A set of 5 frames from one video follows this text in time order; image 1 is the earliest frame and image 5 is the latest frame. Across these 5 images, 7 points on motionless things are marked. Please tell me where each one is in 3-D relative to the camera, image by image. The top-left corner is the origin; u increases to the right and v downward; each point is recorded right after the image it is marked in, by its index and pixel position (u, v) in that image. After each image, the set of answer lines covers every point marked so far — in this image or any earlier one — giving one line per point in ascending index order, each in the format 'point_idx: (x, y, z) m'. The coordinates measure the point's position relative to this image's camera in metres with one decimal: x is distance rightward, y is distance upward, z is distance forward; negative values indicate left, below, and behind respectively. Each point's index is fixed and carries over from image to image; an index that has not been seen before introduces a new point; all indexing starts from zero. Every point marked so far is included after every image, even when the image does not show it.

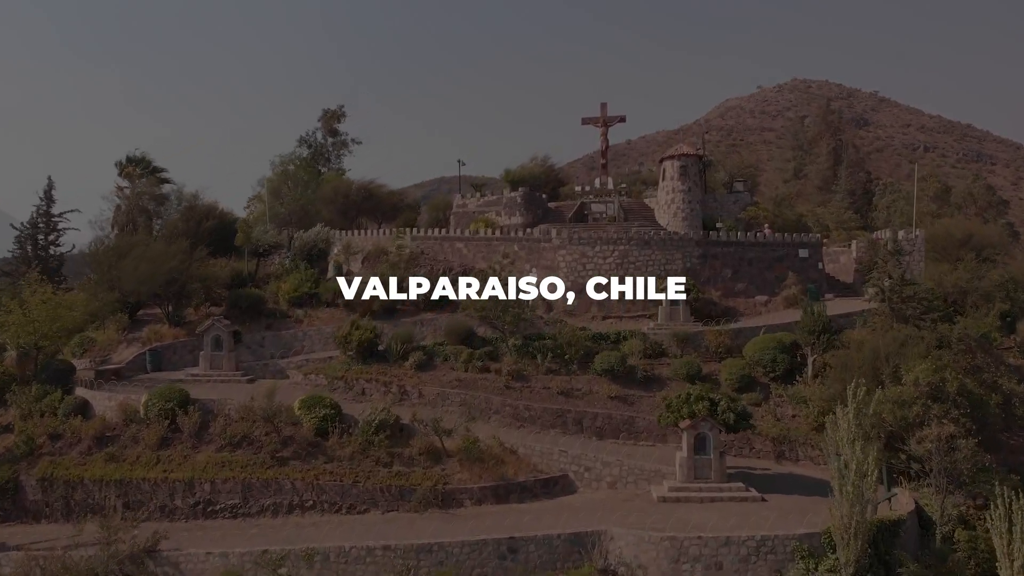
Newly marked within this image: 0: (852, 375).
0: (+18.1, -4.8, +19.0) m
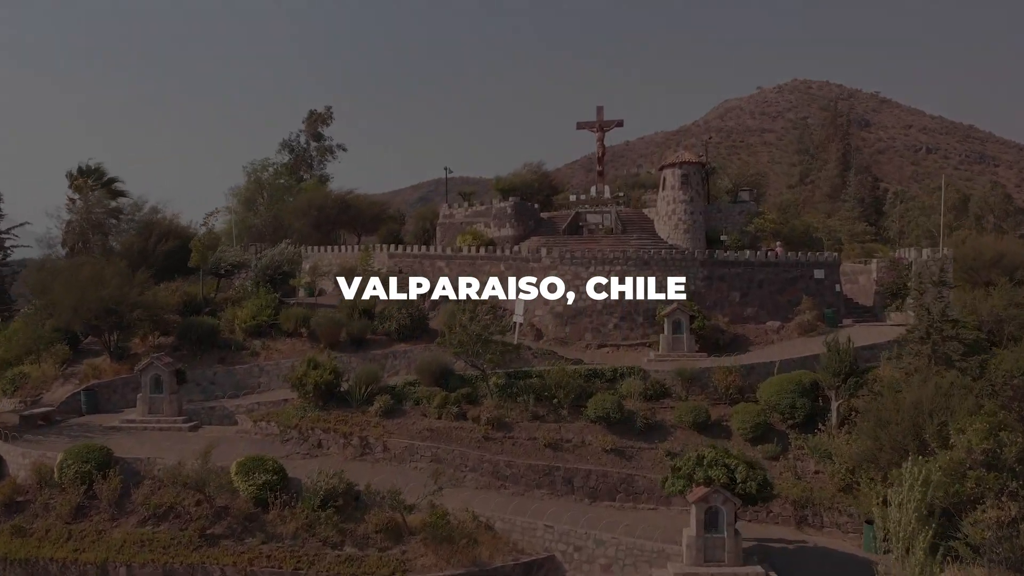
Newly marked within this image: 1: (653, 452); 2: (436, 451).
0: (+17.1, -6.6, +16.2) m
1: (+7.2, -8.5, +18.4) m
2: (-3.9, -8.2, +18.1) m
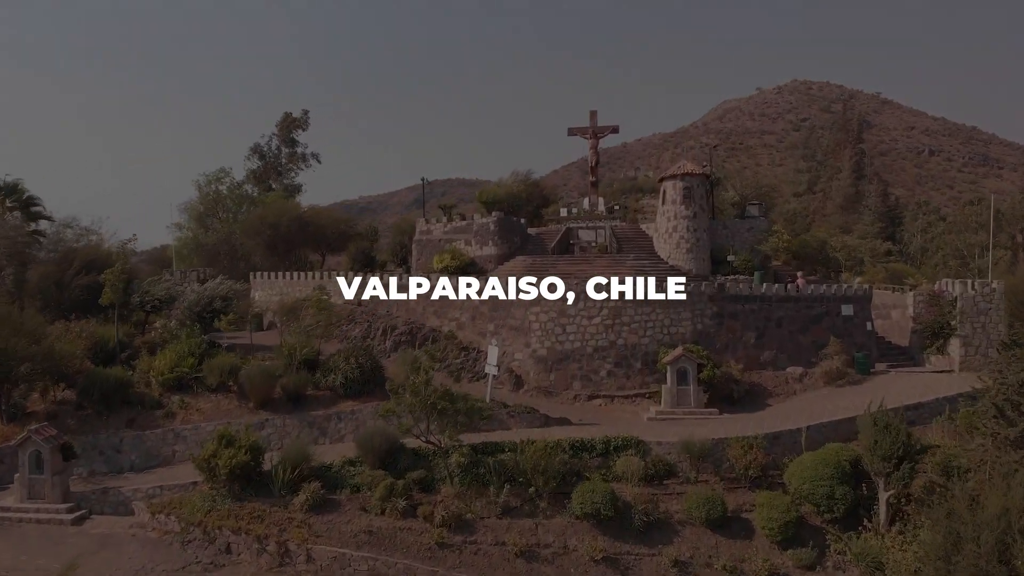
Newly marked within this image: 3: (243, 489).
0: (+15.5, -9.0, +12.2) m
1: (+5.7, -11.0, +14.3) m
2: (-5.4, -10.8, +14.0) m
3: (-12.0, -8.9, +16.0) m
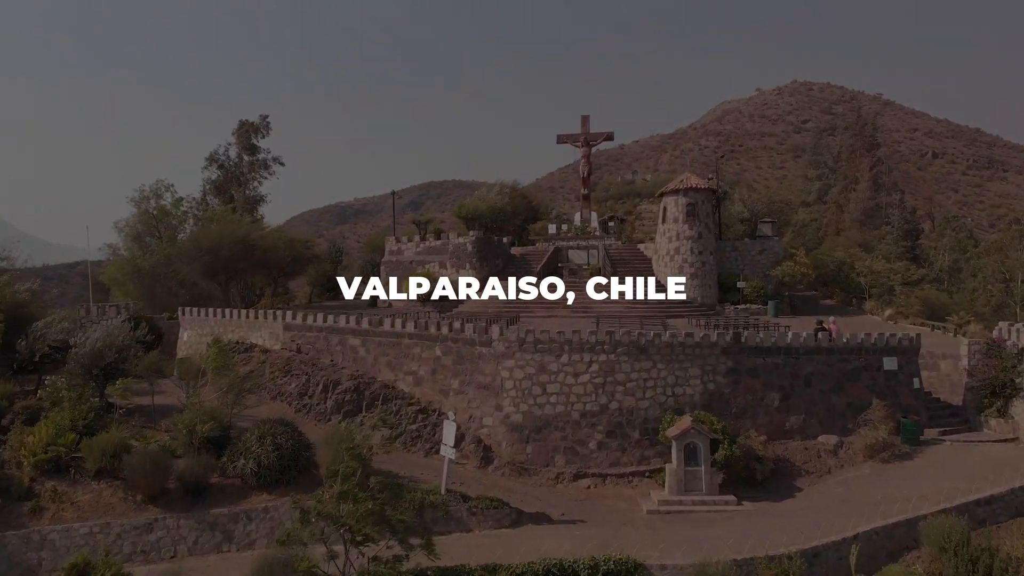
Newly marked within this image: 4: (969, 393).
0: (+13.9, -11.6, +7.9) m
1: (+4.1, -13.5, +10.1) m
2: (-7.0, -13.3, +9.7) m
3: (-13.6, -11.5, +11.6) m
4: (+24.8, -5.6, +19.4) m
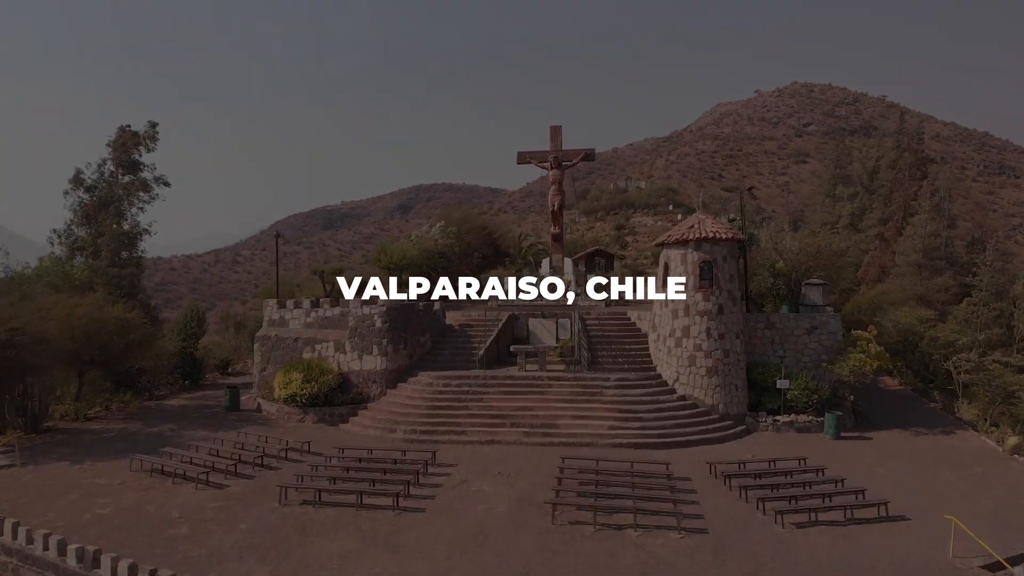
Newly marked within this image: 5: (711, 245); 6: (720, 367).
0: (+10.1, -17.1, -2.1) m
1: (+0.2, -19.1, -0.1) m
2: (-10.9, -18.9, -0.7) m
3: (-17.5, -17.1, +1.2) m
4: (+20.8, -11.1, +9.5) m
5: (+10.6, +2.2, +19.2) m
6: (+11.2, -4.3, +19.2) m
